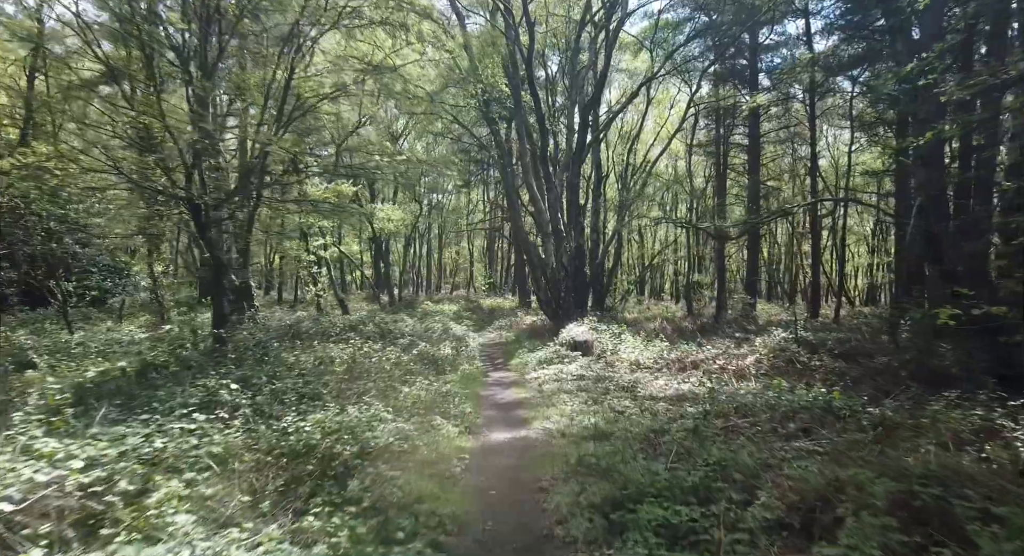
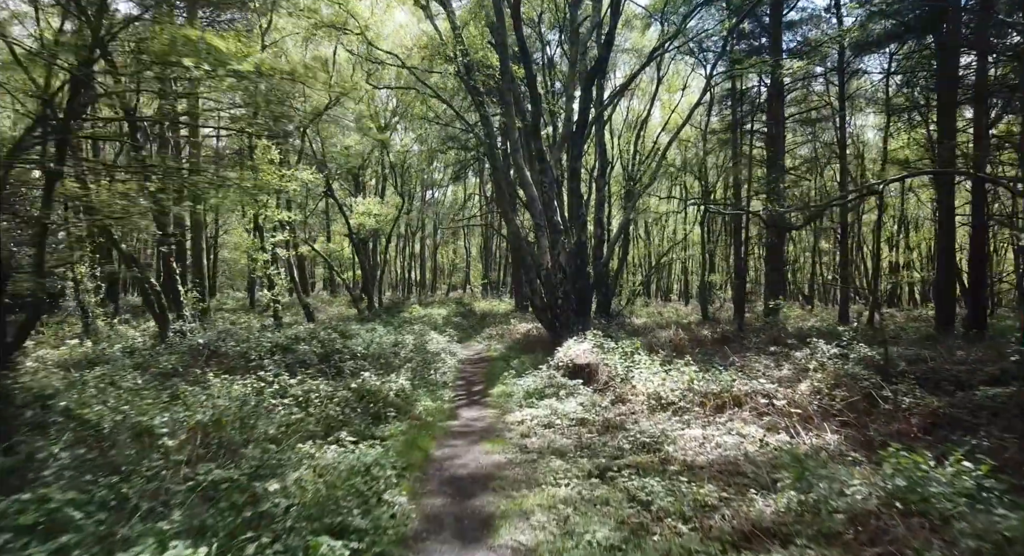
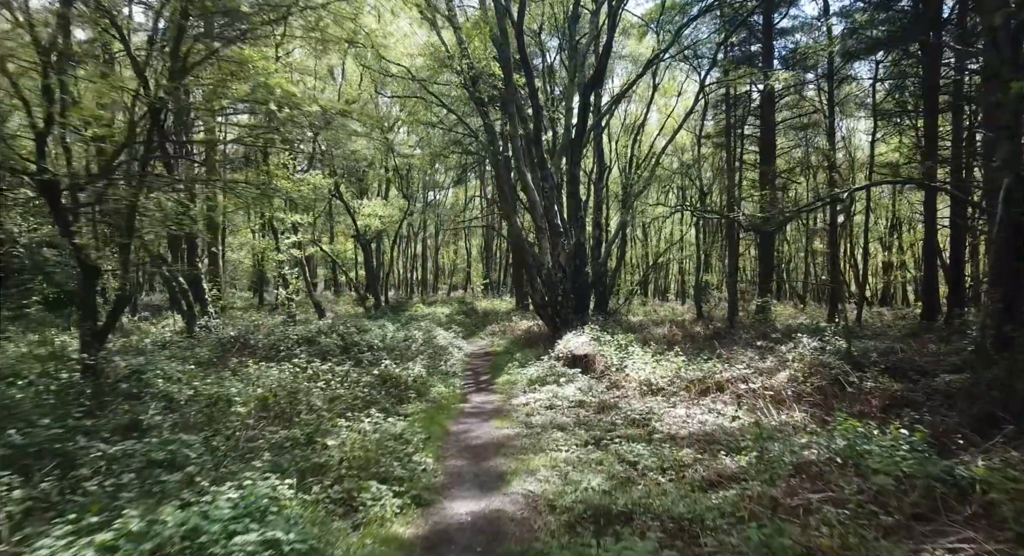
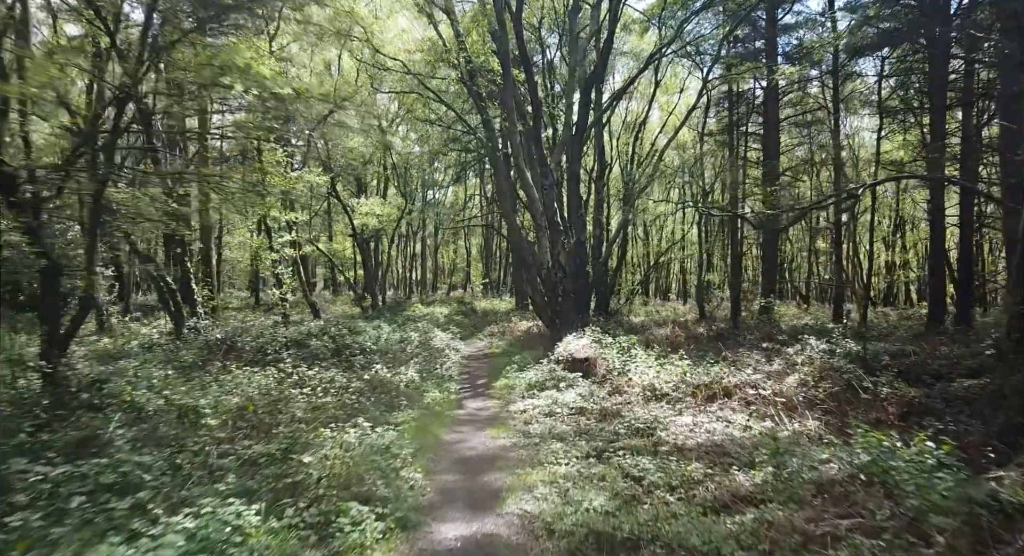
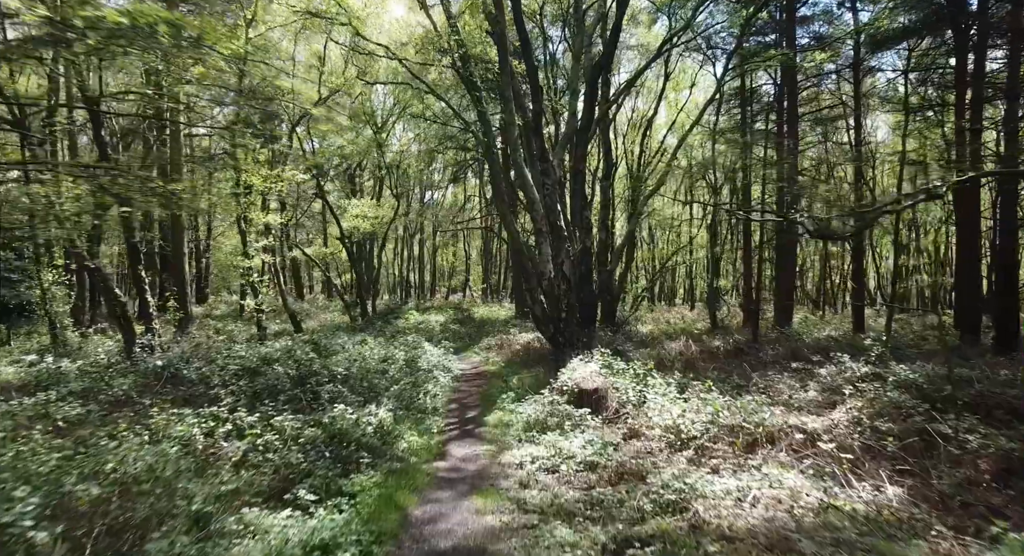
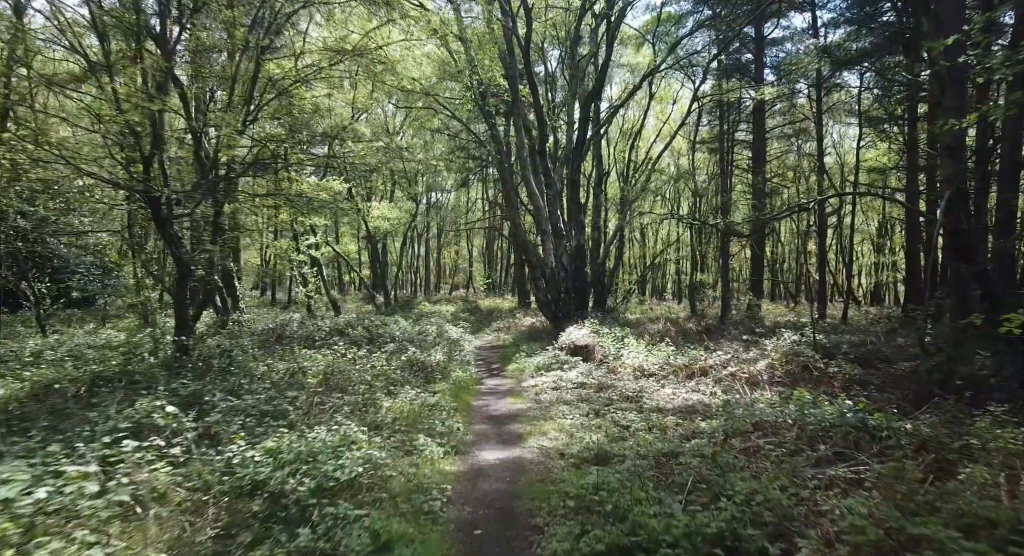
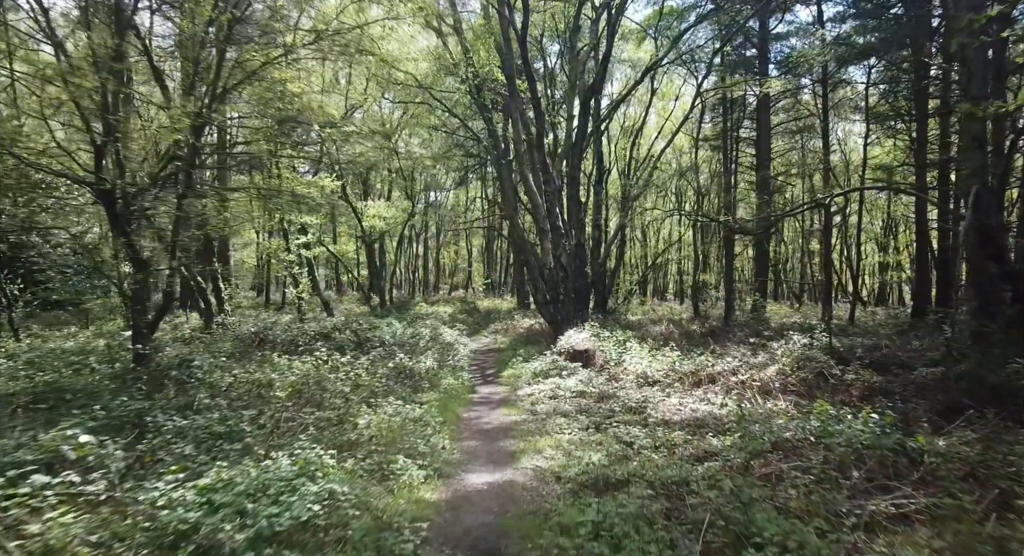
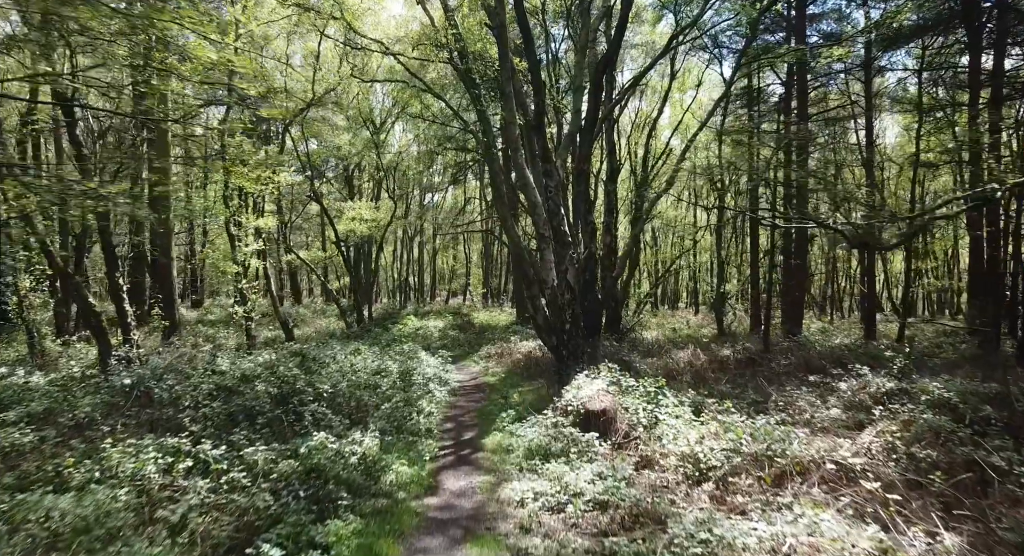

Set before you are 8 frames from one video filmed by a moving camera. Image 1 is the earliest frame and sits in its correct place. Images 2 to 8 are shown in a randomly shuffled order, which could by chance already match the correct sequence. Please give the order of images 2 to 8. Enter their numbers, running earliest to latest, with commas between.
6, 7, 3, 4, 2, 5, 8
